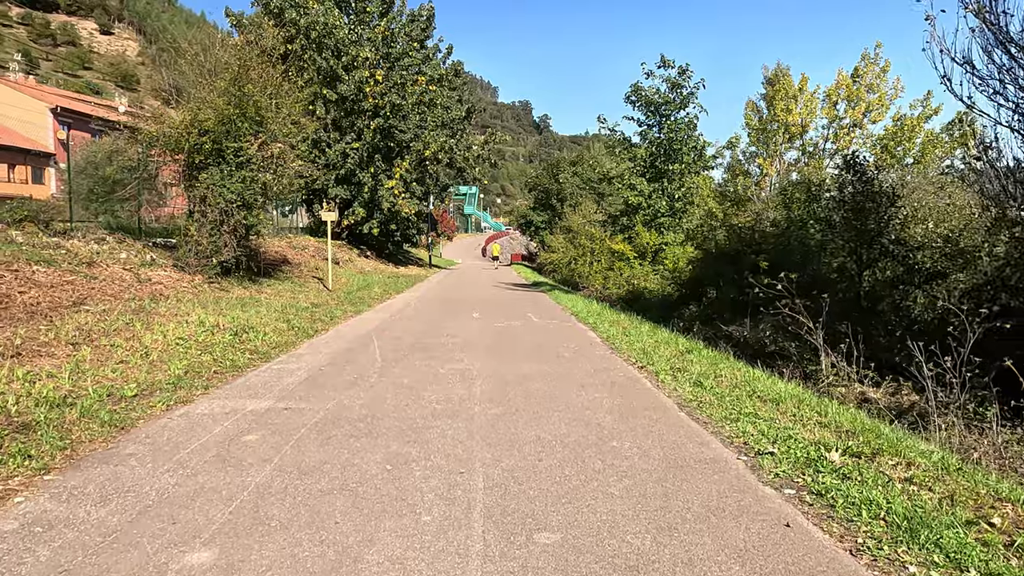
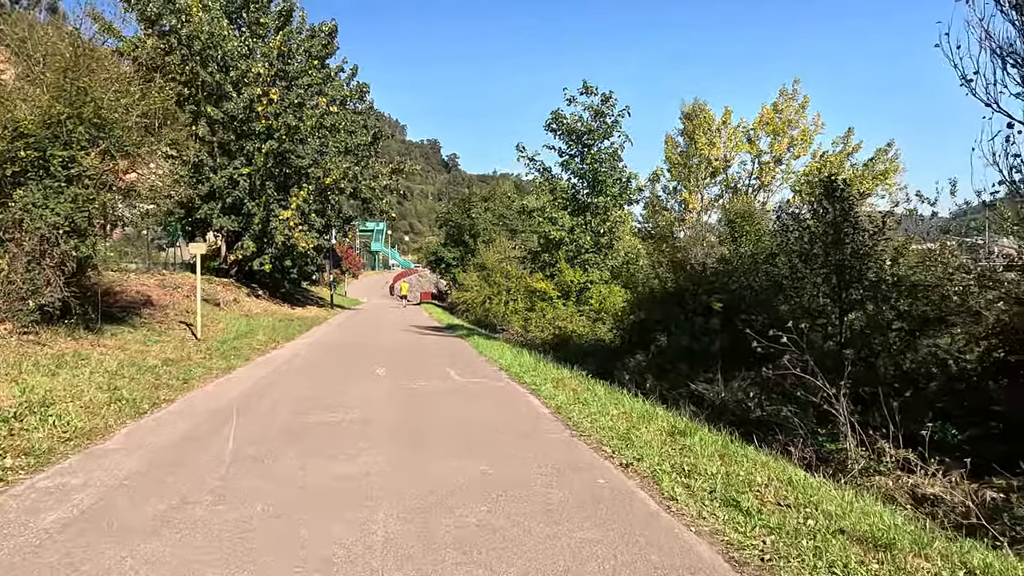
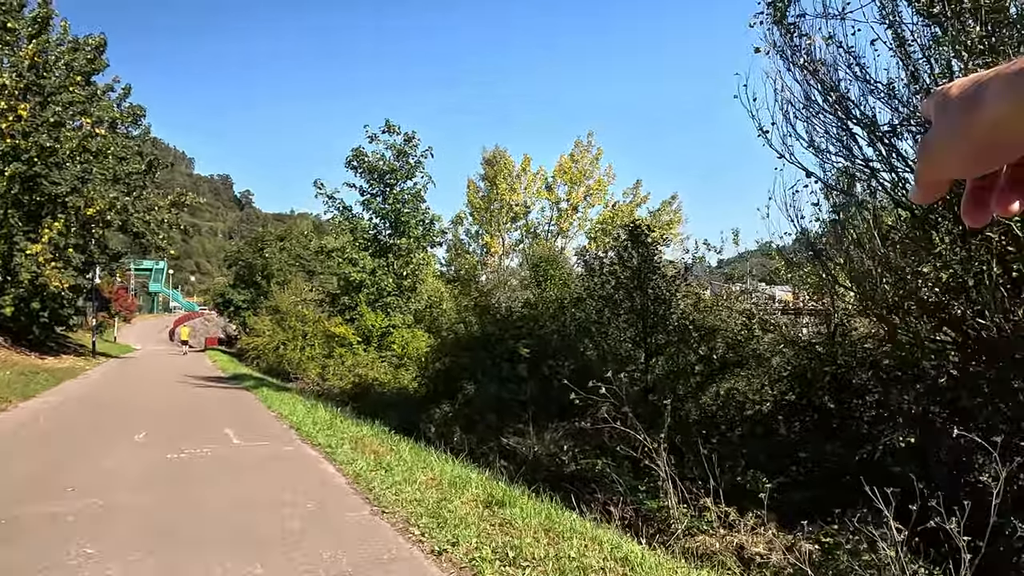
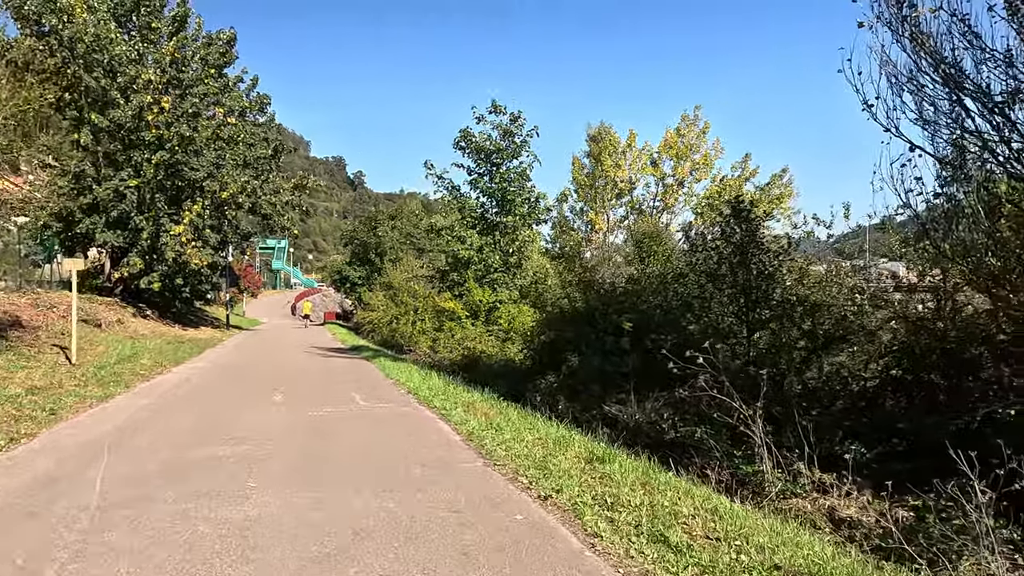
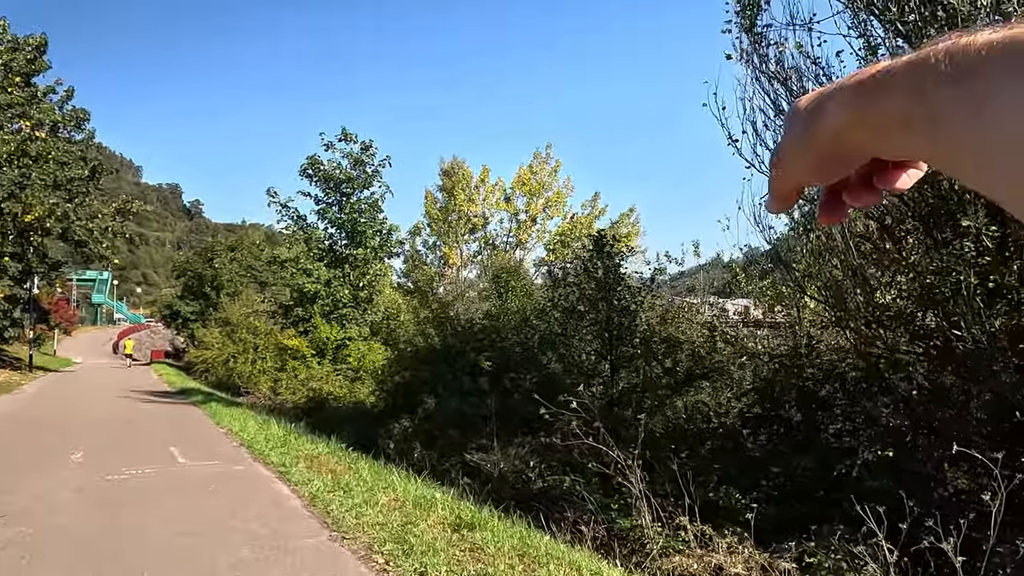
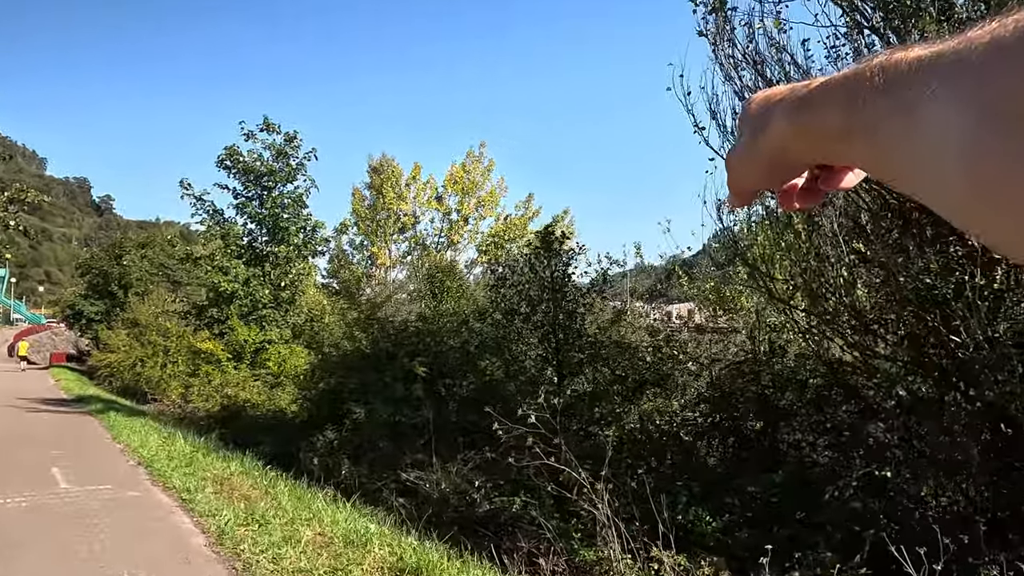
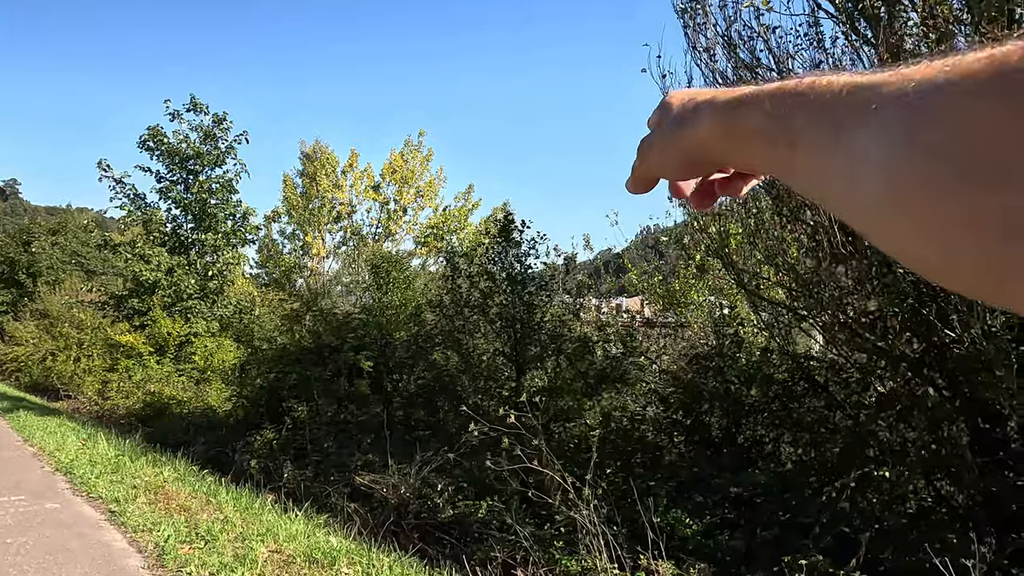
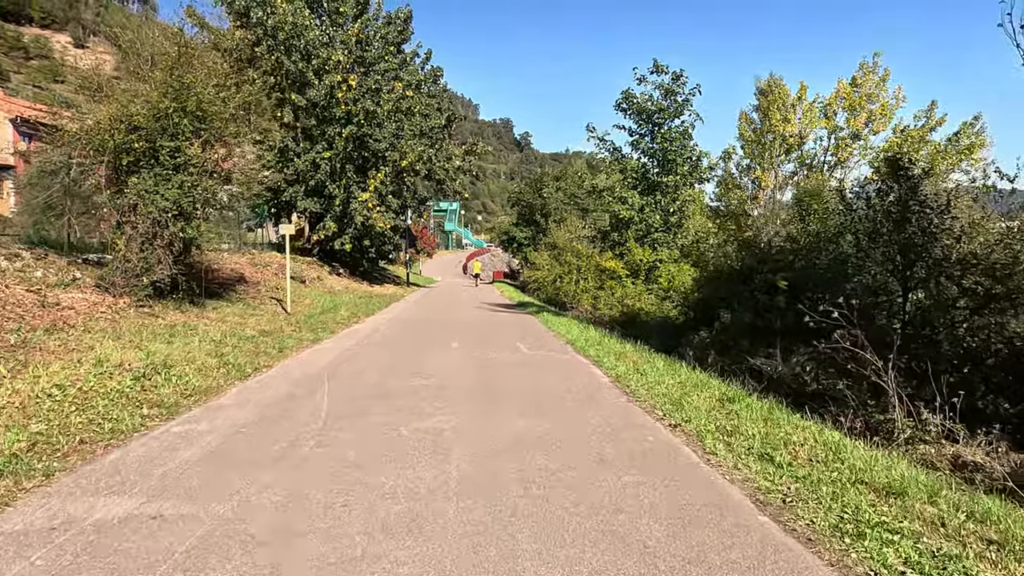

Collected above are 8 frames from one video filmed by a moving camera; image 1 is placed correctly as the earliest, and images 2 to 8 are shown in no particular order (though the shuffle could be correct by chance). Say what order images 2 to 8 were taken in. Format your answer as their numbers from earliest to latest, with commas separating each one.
8, 2, 4, 3, 5, 6, 7
